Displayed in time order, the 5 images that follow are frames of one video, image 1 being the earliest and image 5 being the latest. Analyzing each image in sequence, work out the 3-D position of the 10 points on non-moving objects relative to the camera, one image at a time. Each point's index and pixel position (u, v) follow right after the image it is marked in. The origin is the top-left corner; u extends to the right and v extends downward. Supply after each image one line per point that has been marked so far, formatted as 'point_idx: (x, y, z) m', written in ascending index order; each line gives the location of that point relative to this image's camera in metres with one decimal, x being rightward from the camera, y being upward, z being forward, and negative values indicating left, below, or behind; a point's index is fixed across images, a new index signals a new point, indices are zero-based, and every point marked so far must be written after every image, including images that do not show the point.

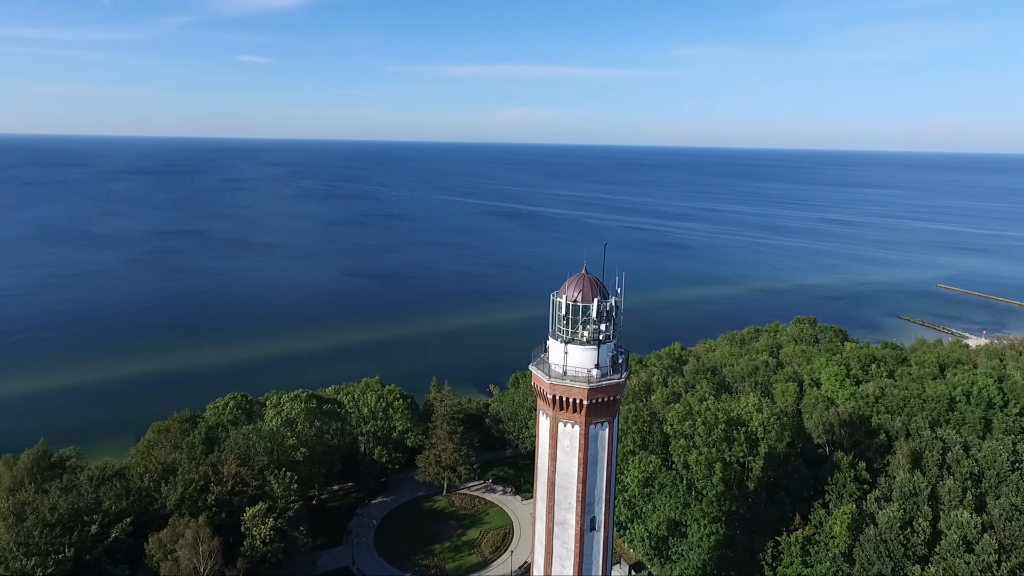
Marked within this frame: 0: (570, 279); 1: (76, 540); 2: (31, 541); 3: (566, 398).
0: (+1.5, +0.2, +15.3) m
1: (-13.8, -8.0, +19.6) m
2: (-14.7, -7.7, +18.7) m
3: (+1.3, -2.7, +15.1) m
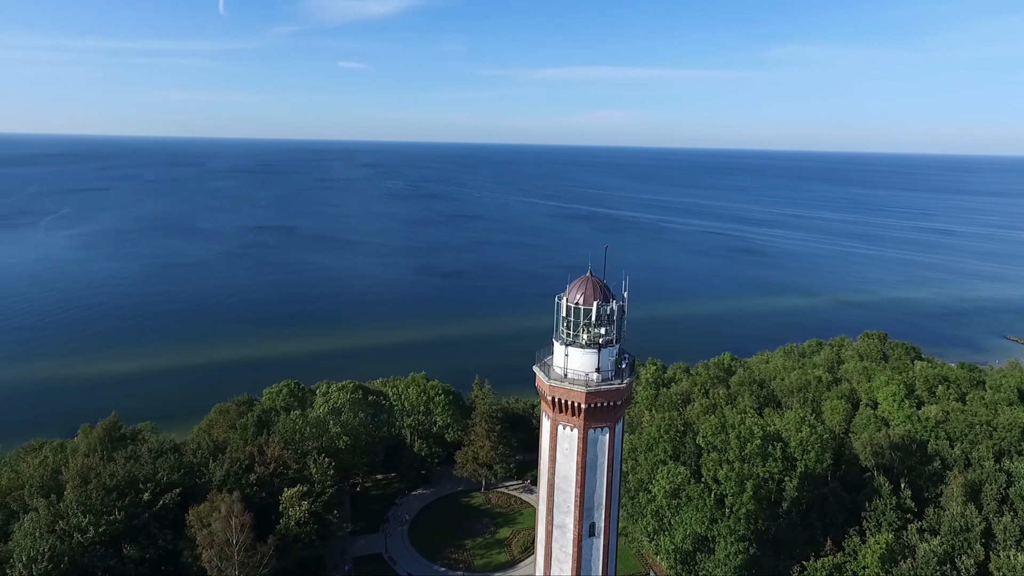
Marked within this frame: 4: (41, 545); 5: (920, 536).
0: (+1.6, +0.1, +15.2) m
1: (-13.3, -7.5, +21.5) m
2: (-14.3, -7.2, +20.8) m
3: (+1.3, -2.7, +15.0) m
4: (-14.3, -7.8, +18.8) m
5: (+12.3, -7.5, +18.6) m
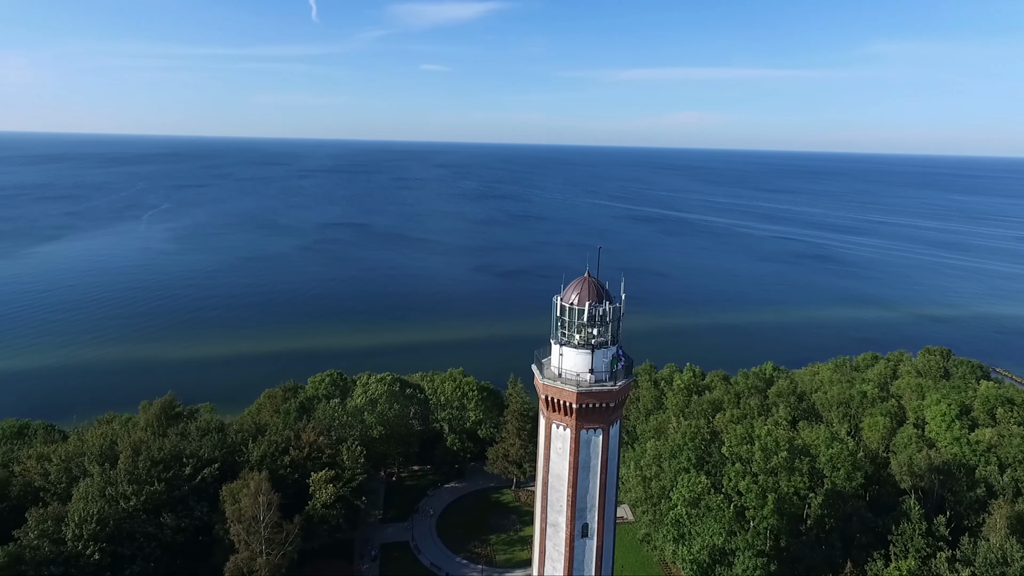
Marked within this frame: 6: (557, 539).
0: (+1.5, +0.1, +15.2) m
1: (-12.8, -7.1, +23.2) m
2: (-13.8, -6.7, +22.6) m
3: (+1.1, -2.7, +15.1) m
4: (-14.0, -7.3, +20.7) m
5: (+12.3, -7.8, +17.4) m
6: (+1.2, -6.5, +15.9) m
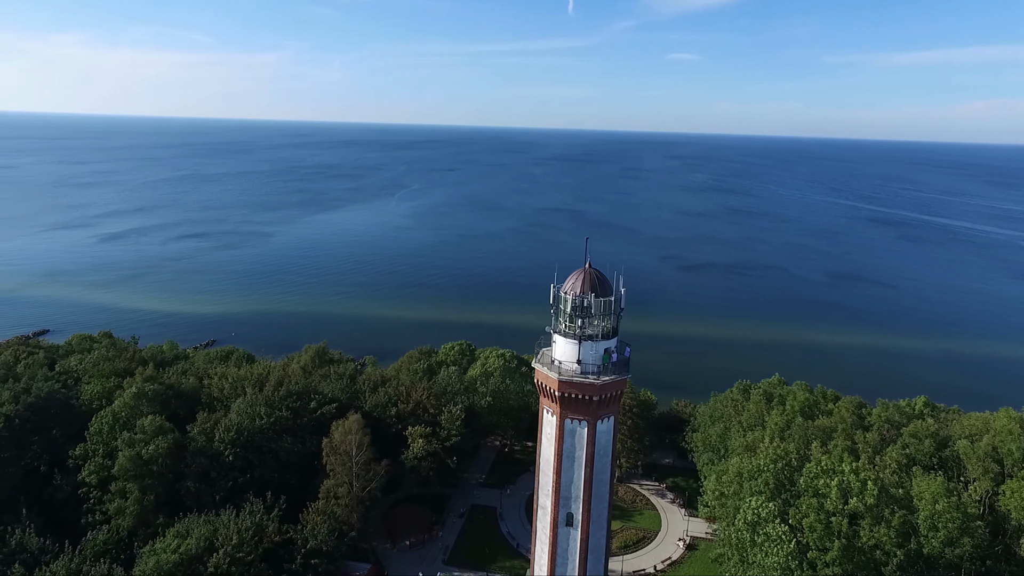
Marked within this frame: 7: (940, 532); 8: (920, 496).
0: (+1.5, +0.4, +15.3) m
1: (-9.5, -5.4, +28.0) m
2: (-10.7, -5.0, +27.8) m
3: (+0.8, -2.4, +15.4) m
4: (-11.7, -5.5, +26.1) m
5: (+11.6, -8.6, +13.7) m
6: (+0.8, -6.1, +16.2) m
7: (+12.4, -7.0, +17.8) m
8: (+12.7, -6.5, +19.1) m
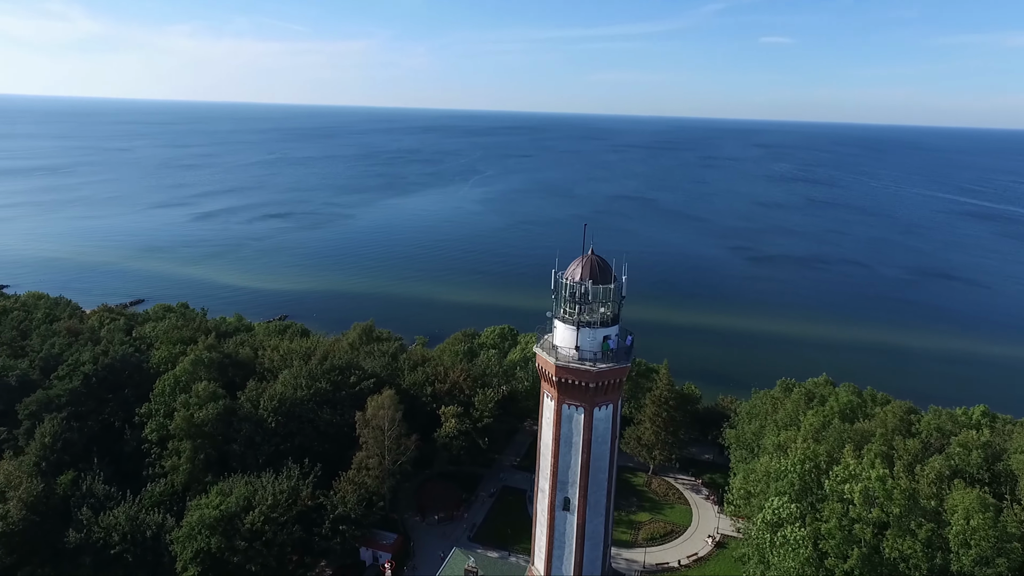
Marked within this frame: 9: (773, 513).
0: (+1.6, +0.7, +15.2) m
1: (-8.0, -4.5, +29.4) m
2: (-9.2, -3.9, +29.3) m
3: (+0.8, -2.0, +15.5) m
4: (-10.4, -4.5, +27.7) m
5: (+11.1, -8.6, +12.6) m
6: (+0.8, -5.7, +16.4) m
7: (+12.4, -7.0, +16.6) m
8: (+12.9, -6.4, +17.9) m
9: (+8.1, -7.1, +19.4) m
